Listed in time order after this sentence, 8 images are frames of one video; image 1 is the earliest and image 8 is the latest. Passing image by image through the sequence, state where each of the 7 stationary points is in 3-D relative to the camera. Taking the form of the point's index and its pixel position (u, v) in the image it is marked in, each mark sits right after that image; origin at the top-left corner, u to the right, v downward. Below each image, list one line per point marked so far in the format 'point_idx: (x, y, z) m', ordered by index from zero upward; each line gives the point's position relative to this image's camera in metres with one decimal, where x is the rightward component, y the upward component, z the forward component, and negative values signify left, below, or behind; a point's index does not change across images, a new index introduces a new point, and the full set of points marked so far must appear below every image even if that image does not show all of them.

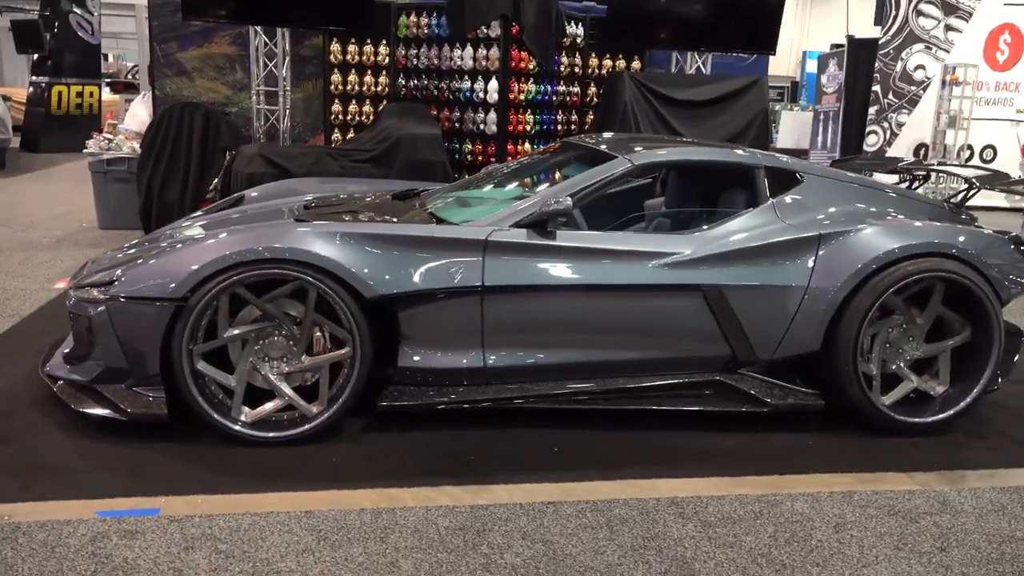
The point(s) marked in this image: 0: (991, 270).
0: (+1.9, +0.1, +3.4) m
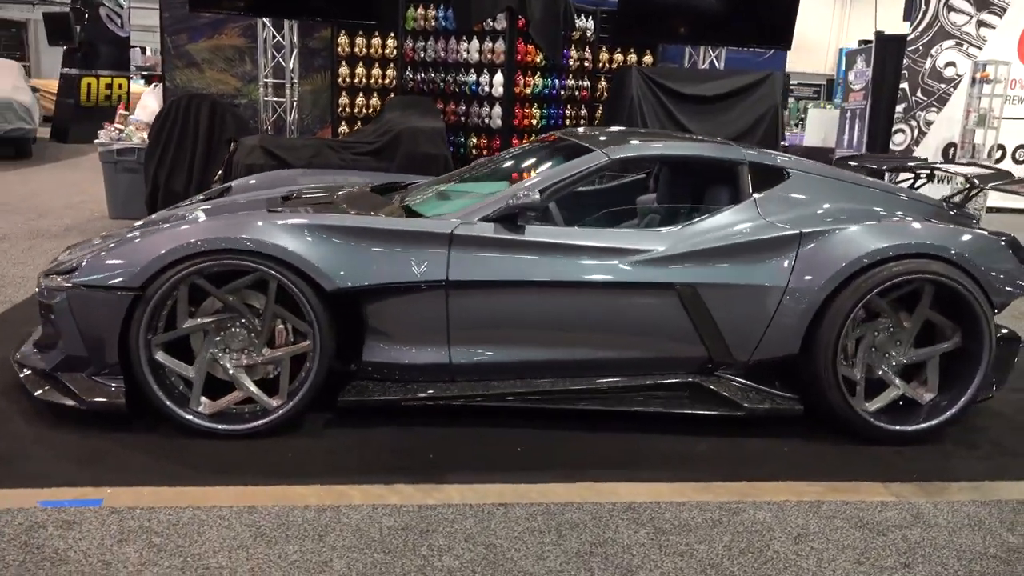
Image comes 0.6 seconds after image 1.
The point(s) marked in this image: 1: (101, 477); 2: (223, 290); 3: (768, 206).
0: (+1.8, +0.1, +3.2) m
1: (-1.3, -0.6, +2.7) m
2: (-1.0, 0.0, +3.0) m
3: (+1.0, +0.3, +3.3) m
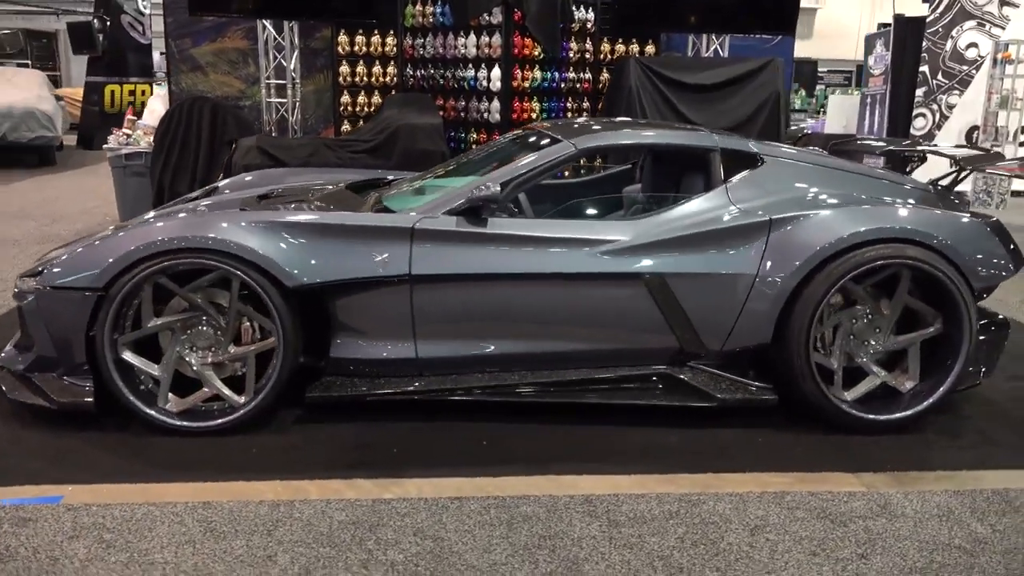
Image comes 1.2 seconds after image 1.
0: (+1.7, +0.1, +3.2) m
1: (-1.5, -0.6, +2.8) m
2: (-1.2, 0.0, +3.0) m
3: (+0.9, +0.4, +3.3) m
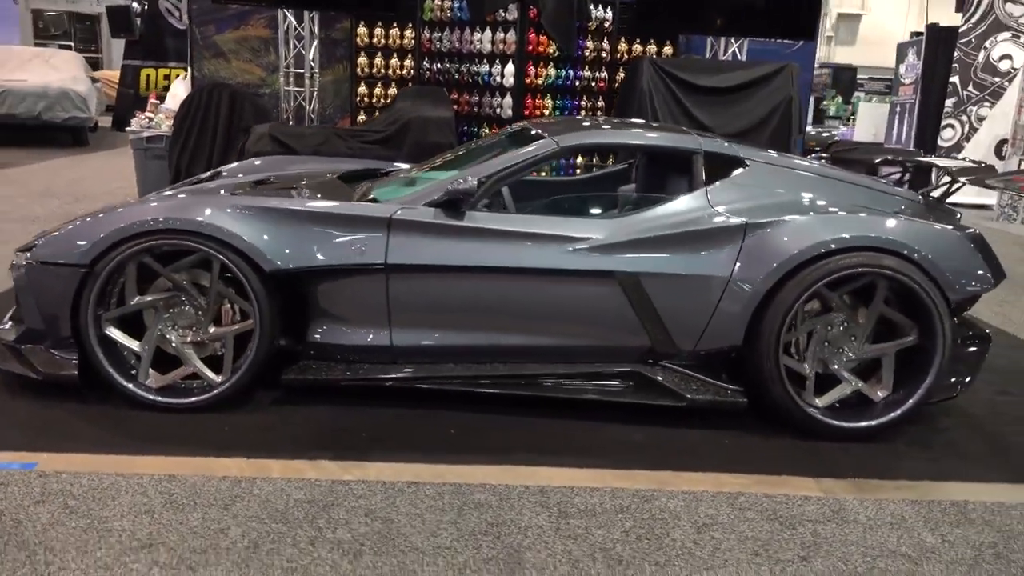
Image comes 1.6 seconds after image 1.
0: (+1.6, +0.1, +3.2) m
1: (-1.6, -0.5, +2.9) m
2: (-1.3, +0.1, +3.1) m
3: (+0.8, +0.4, +3.3) m
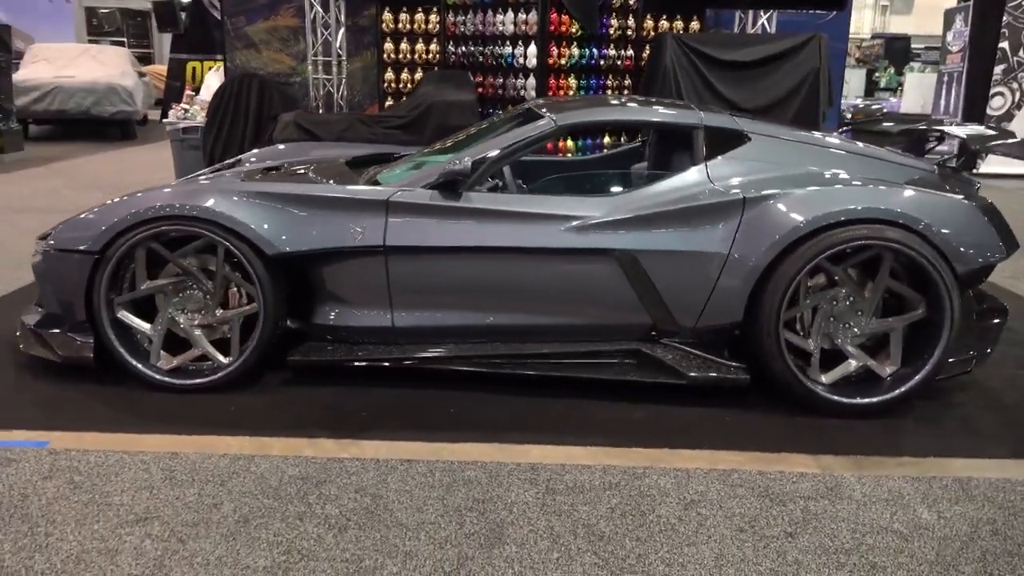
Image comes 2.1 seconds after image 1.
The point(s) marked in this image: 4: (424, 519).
0: (+1.6, +0.2, +3.1) m
1: (-1.6, -0.5, +3.0) m
2: (-1.3, +0.1, +3.2) m
3: (+0.8, +0.5, +3.3) m
4: (-0.2, -0.7, +2.4) m
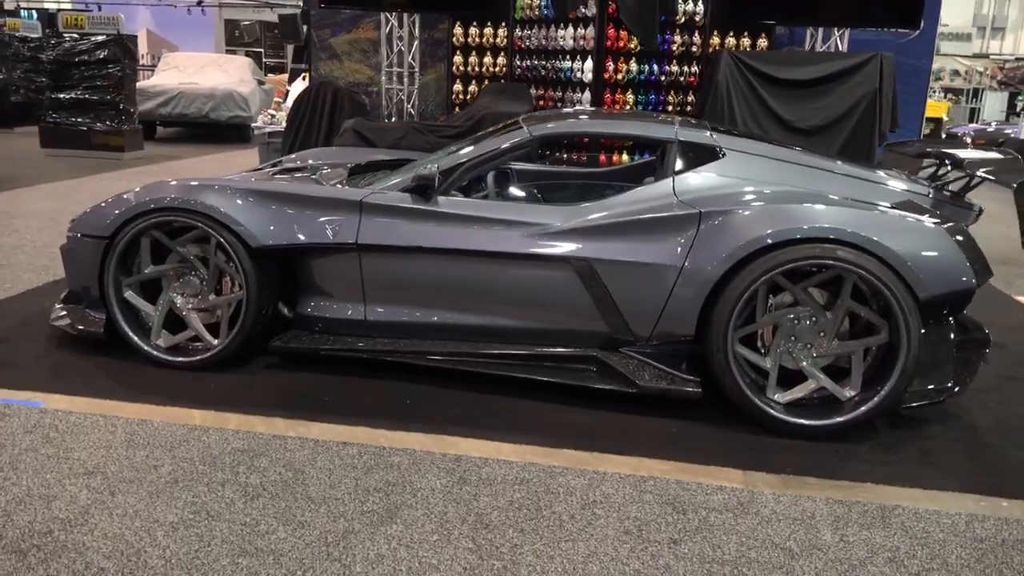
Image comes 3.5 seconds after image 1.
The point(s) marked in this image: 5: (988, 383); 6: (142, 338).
0: (+1.4, +0.1, +3.0) m
1: (-1.8, -0.4, +3.4) m
2: (-1.4, +0.2, +3.5) m
3: (+0.7, +0.4, +3.3) m
4: (-0.5, -0.6, +2.6) m
5: (+2.2, -0.4, +3.8) m
6: (-1.6, -0.2, +3.6) m
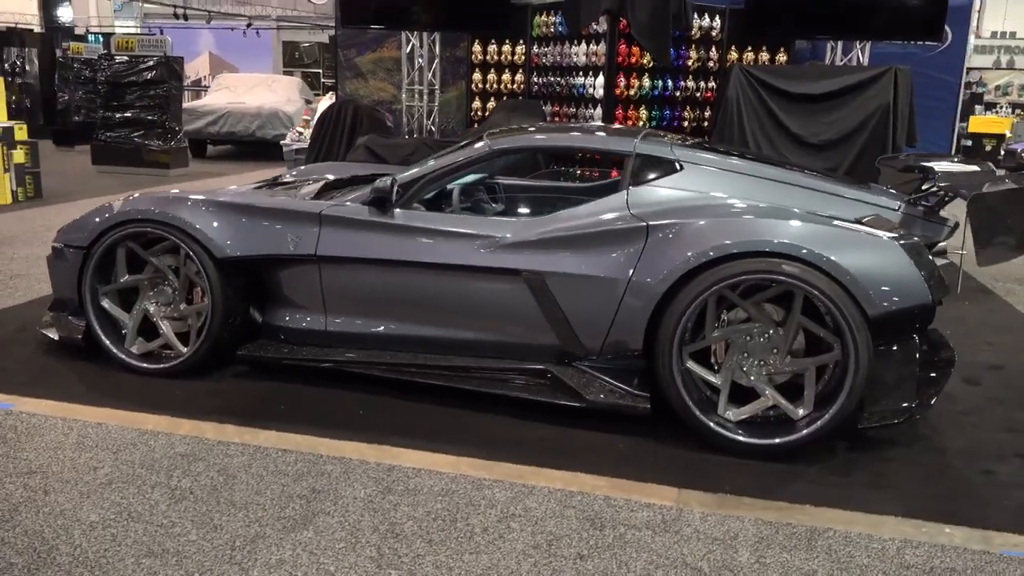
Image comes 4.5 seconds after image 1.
0: (+1.2, 0.0, +2.9) m
1: (-2.0, -0.4, +3.5) m
2: (-1.6, +0.1, +3.6) m
3: (+0.5, +0.3, +3.3) m
4: (-0.8, -0.7, +2.6) m
5: (+2.0, -0.5, +3.7) m
6: (-1.7, -0.3, +3.7) m
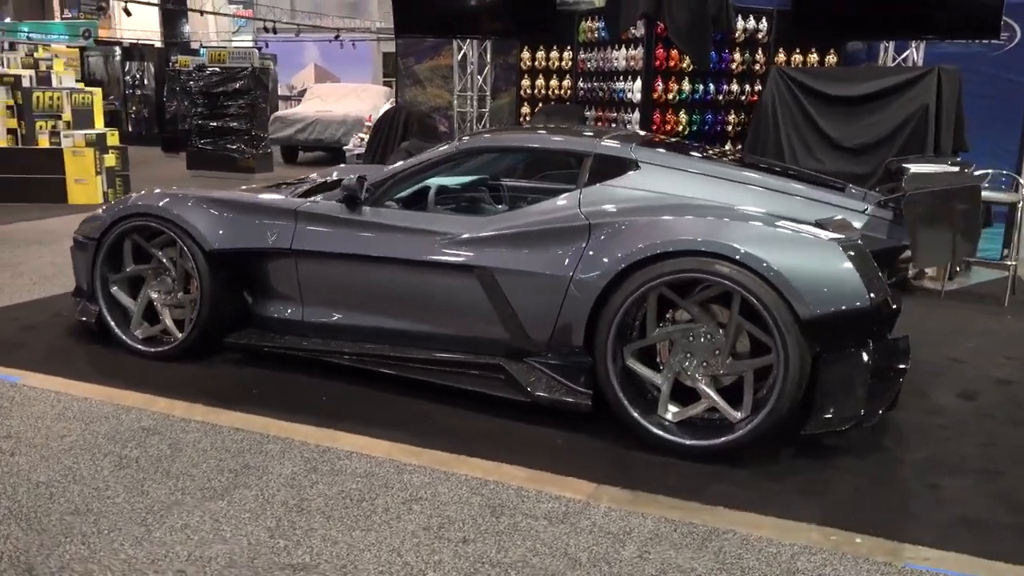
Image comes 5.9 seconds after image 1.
0: (+0.9, 0.0, +2.8) m
1: (-2.1, -0.4, +3.9) m
2: (-1.7, +0.2, +3.9) m
3: (+0.3, +0.4, +3.3) m
4: (-1.1, -0.6, +2.8) m
5: (+1.8, -0.5, +3.5) m
6: (-1.8, -0.2, +4.0) m
